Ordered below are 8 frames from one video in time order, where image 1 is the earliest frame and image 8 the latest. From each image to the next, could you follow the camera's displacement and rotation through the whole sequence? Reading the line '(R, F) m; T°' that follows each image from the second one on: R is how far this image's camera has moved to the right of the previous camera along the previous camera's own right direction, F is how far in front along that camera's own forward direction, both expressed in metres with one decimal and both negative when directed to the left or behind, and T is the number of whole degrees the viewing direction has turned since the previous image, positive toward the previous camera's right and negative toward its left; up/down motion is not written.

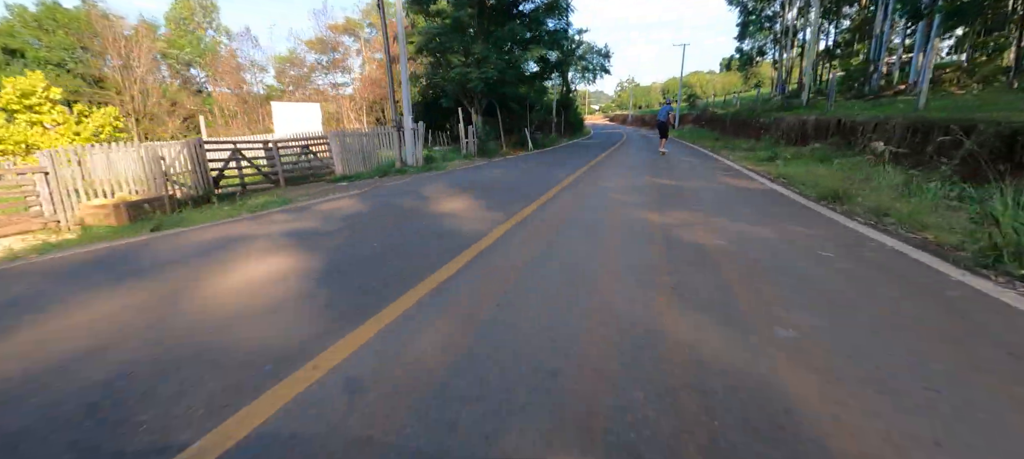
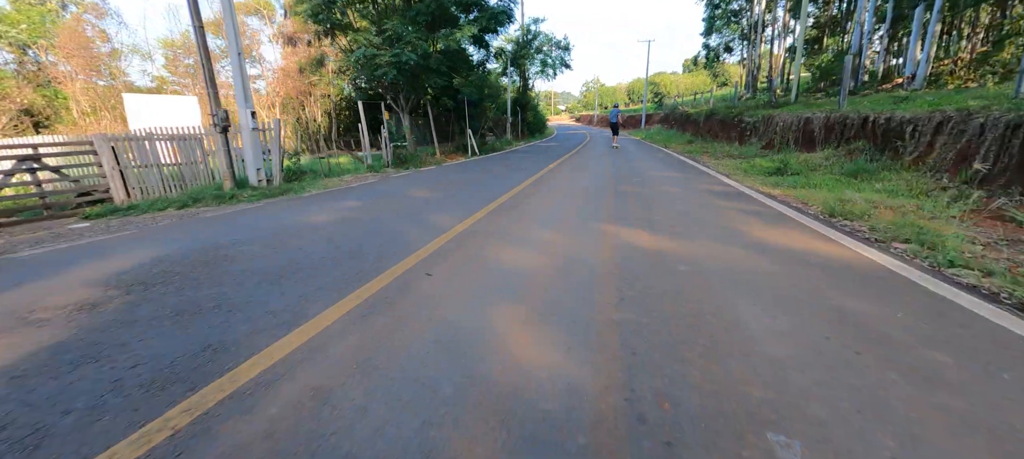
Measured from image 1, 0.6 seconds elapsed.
(+1.4, +4.0) m; +4°
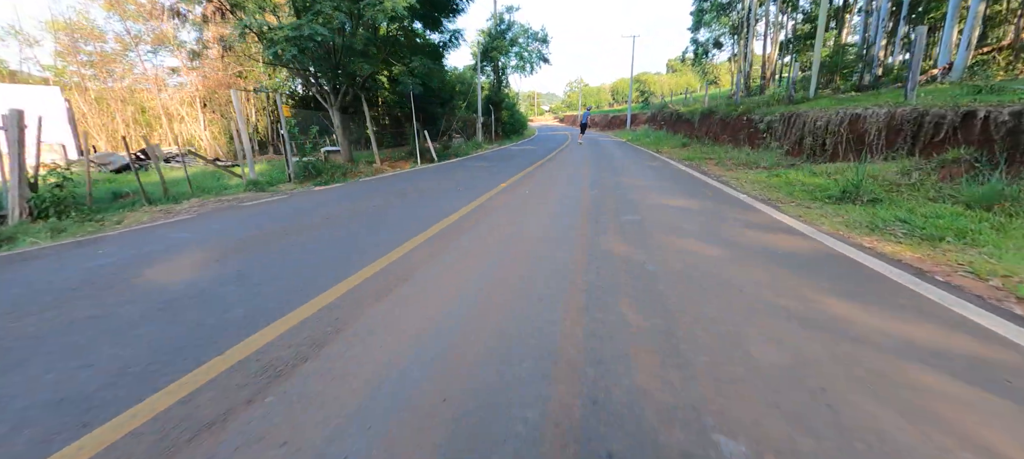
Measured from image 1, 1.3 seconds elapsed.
(+0.9, +3.4) m; +2°
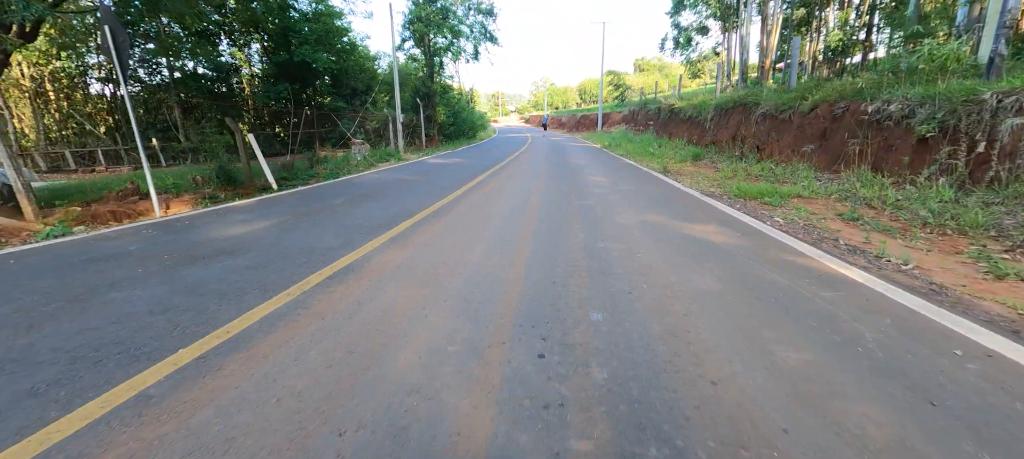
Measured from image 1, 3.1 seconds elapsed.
(+1.7, +7.9) m; +4°
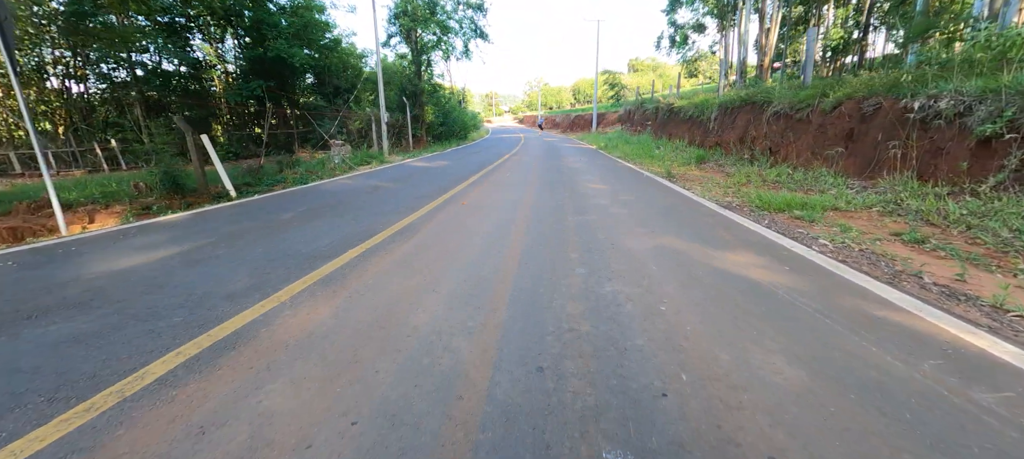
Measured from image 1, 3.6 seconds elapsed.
(+0.1, +1.1) m; +1°
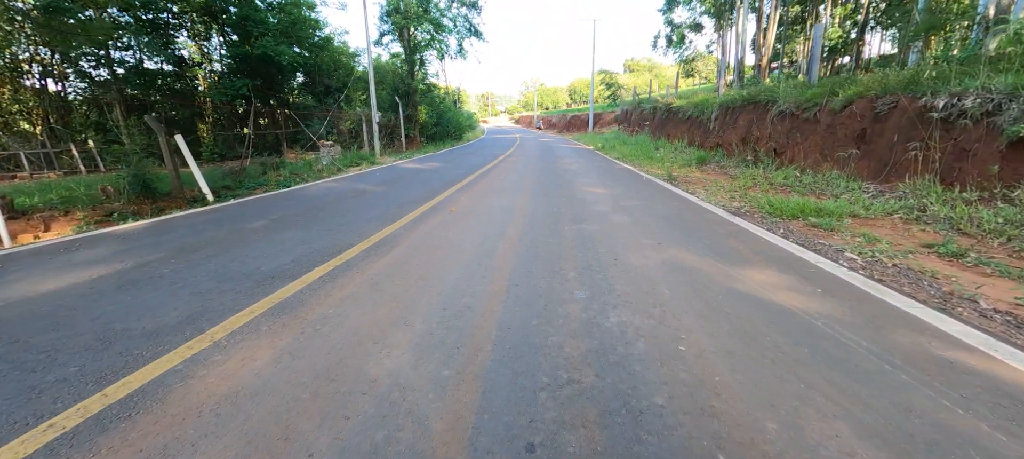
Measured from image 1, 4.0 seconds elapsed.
(+0.1, +0.5) m; 0°
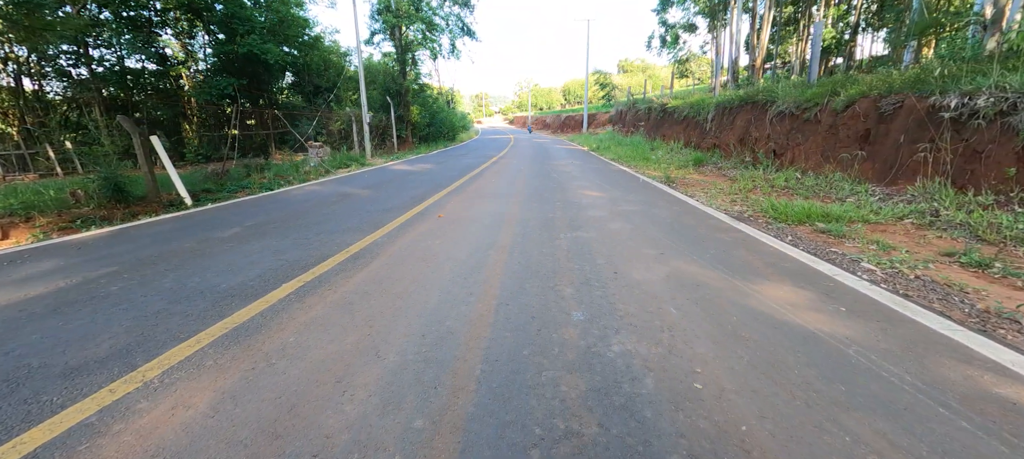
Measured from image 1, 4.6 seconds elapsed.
(0.0, +0.3) m; +1°
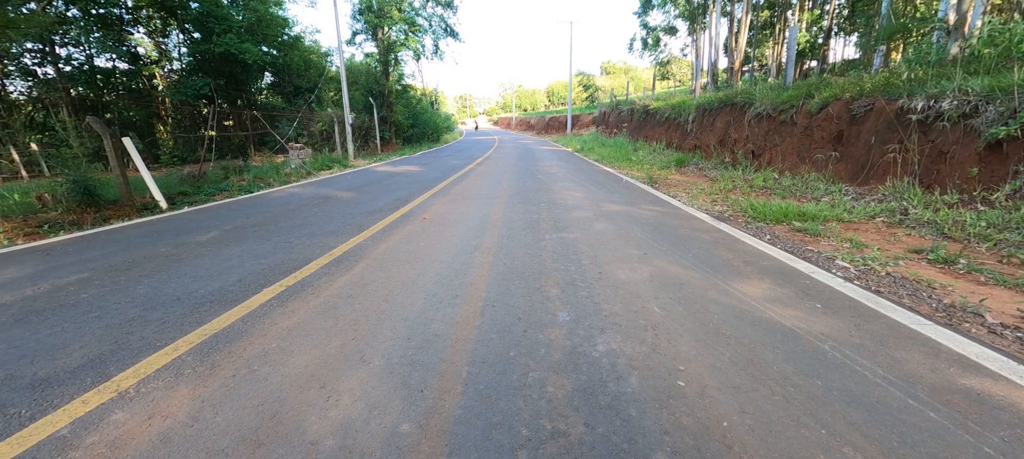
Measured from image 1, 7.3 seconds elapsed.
(0.0, 0.0) m; +2°
